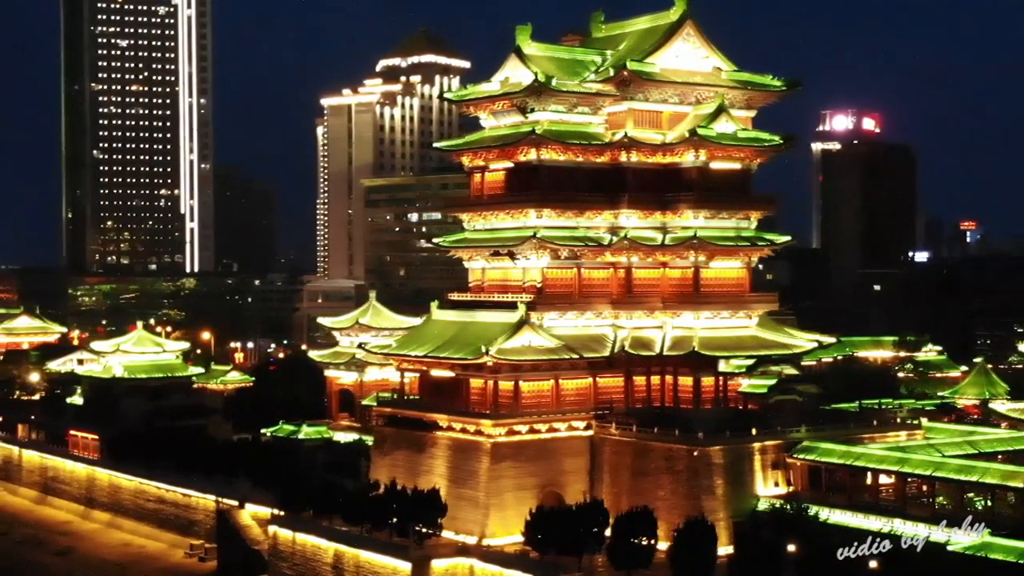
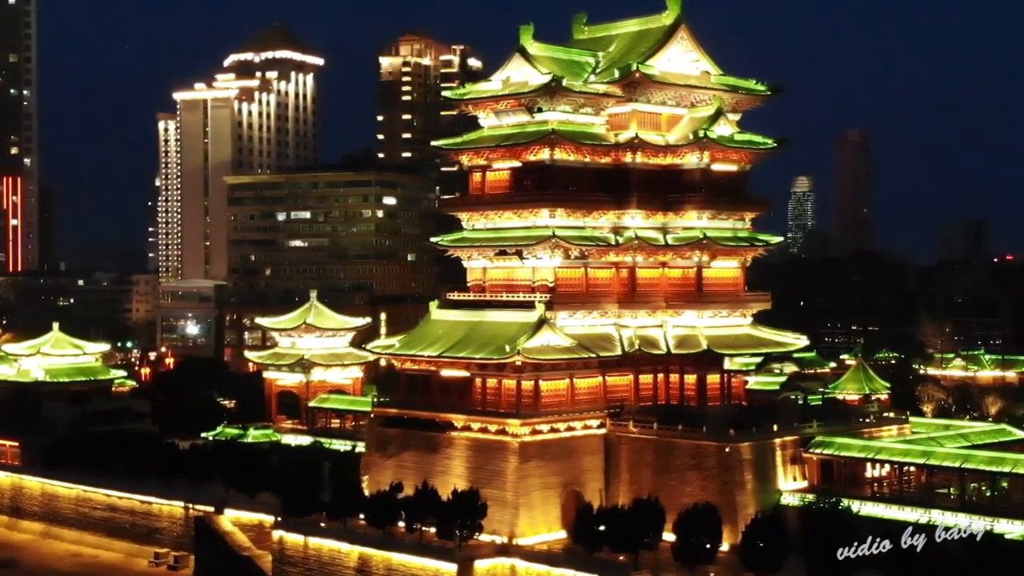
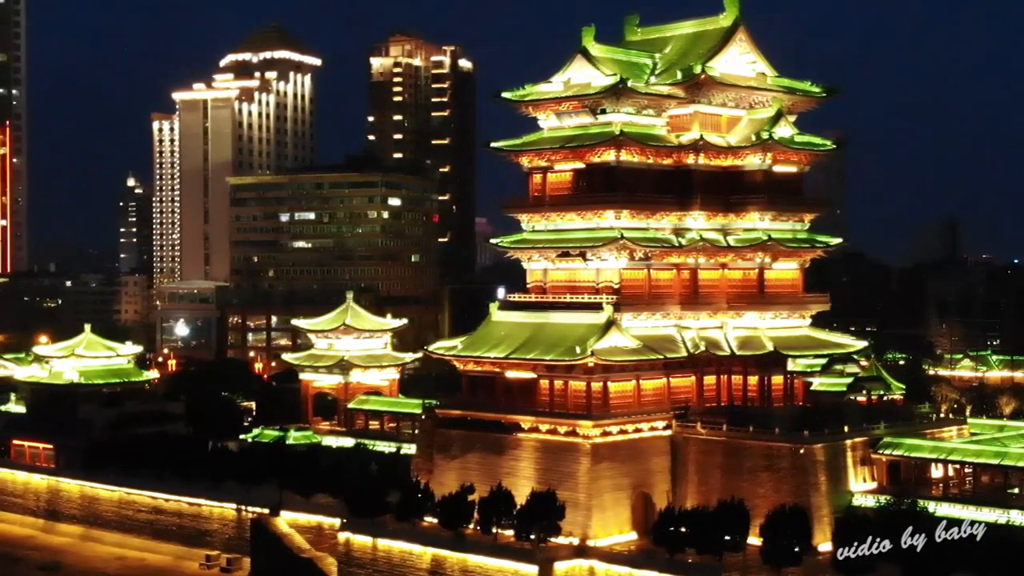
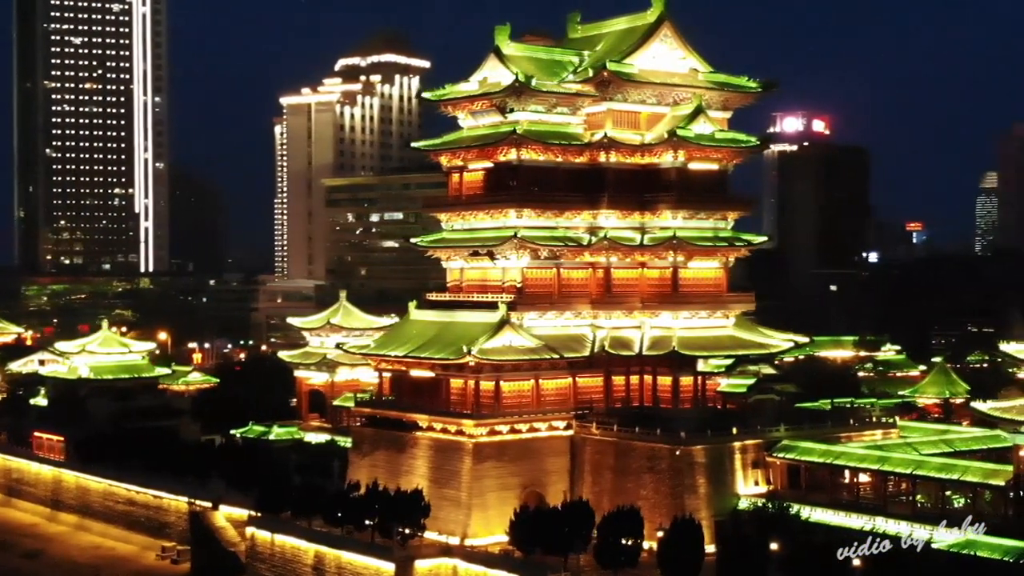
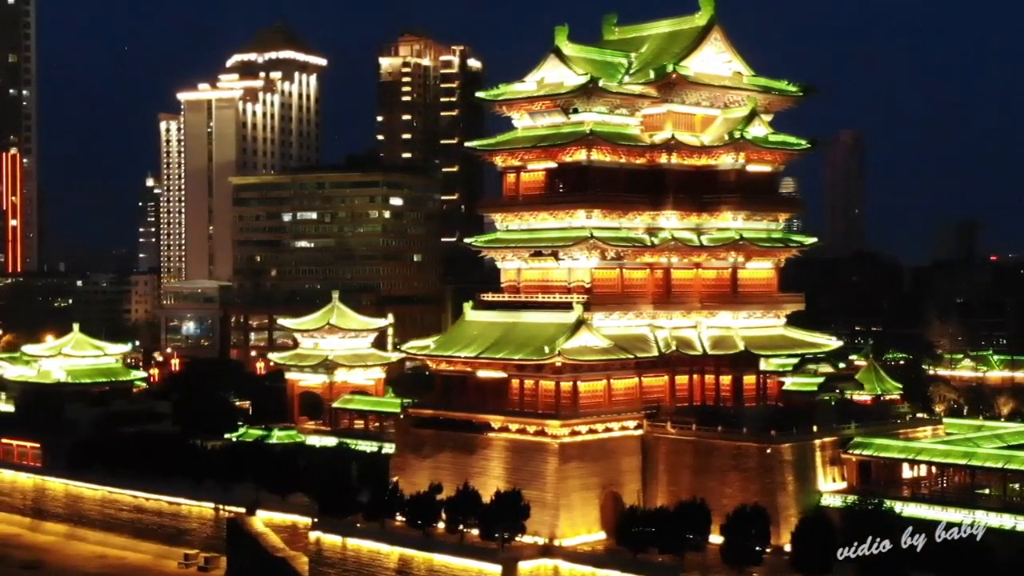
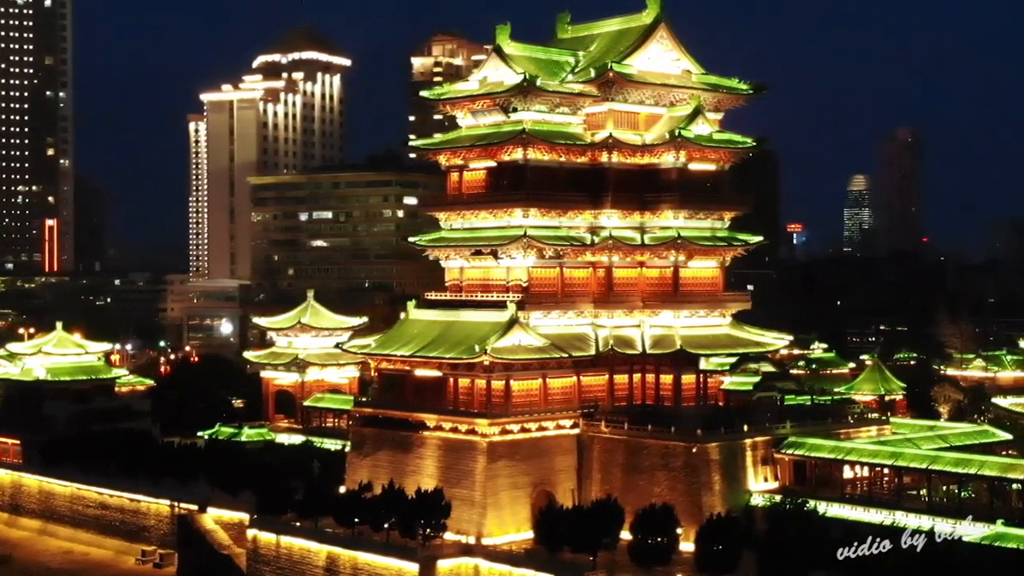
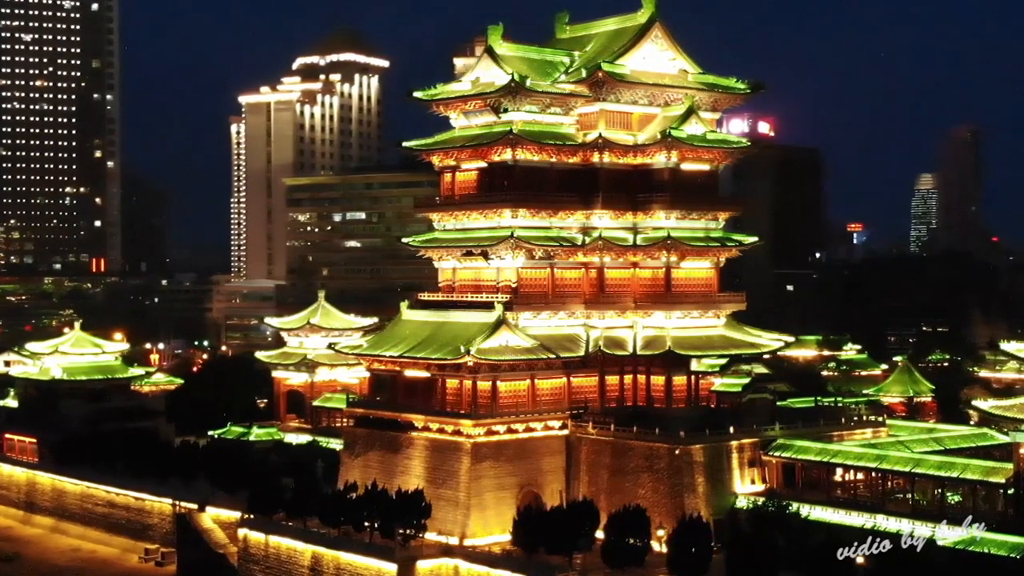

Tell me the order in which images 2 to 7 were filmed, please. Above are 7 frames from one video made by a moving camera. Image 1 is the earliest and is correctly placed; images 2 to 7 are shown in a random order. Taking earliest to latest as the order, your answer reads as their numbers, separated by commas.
4, 7, 6, 2, 5, 3
